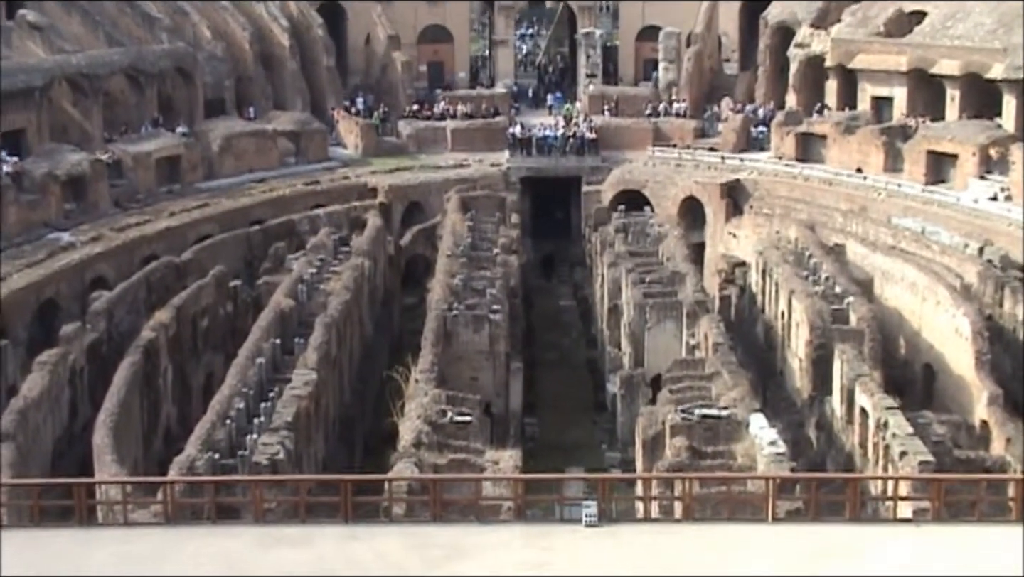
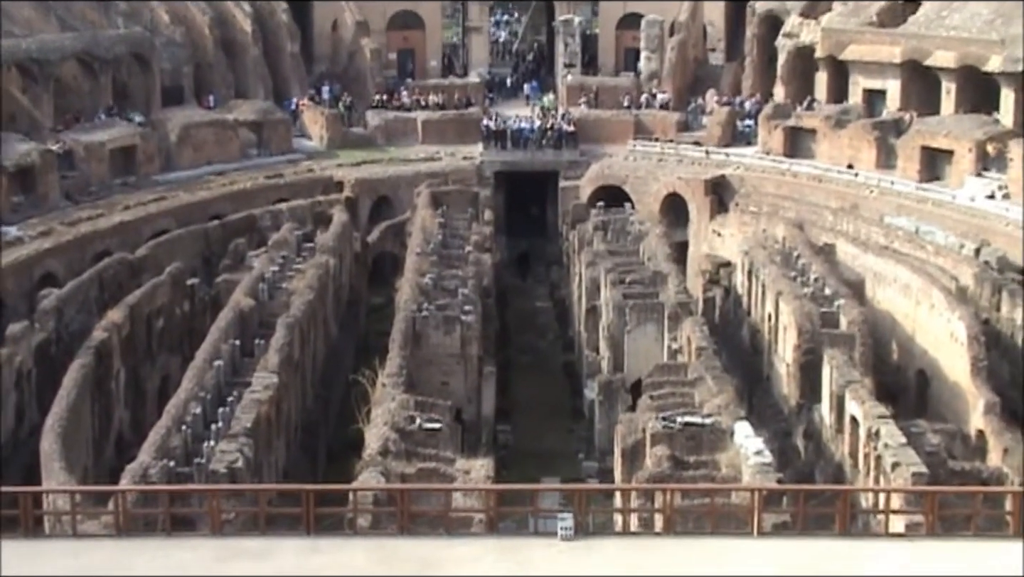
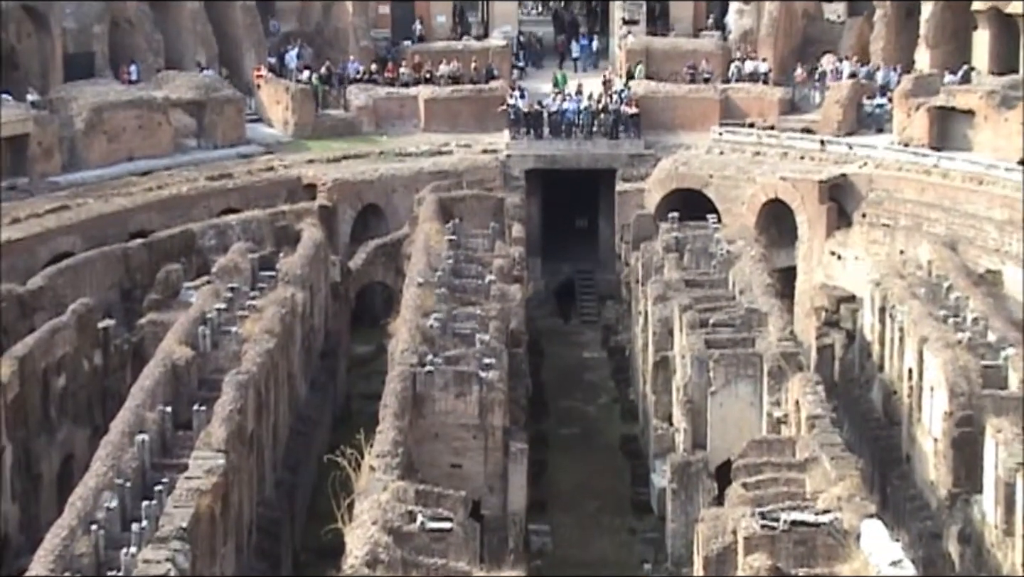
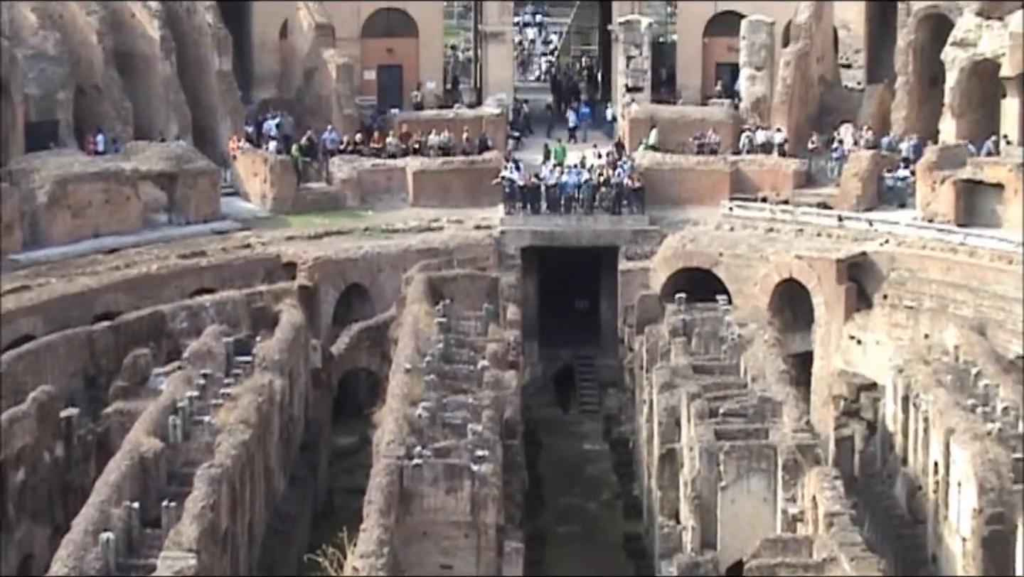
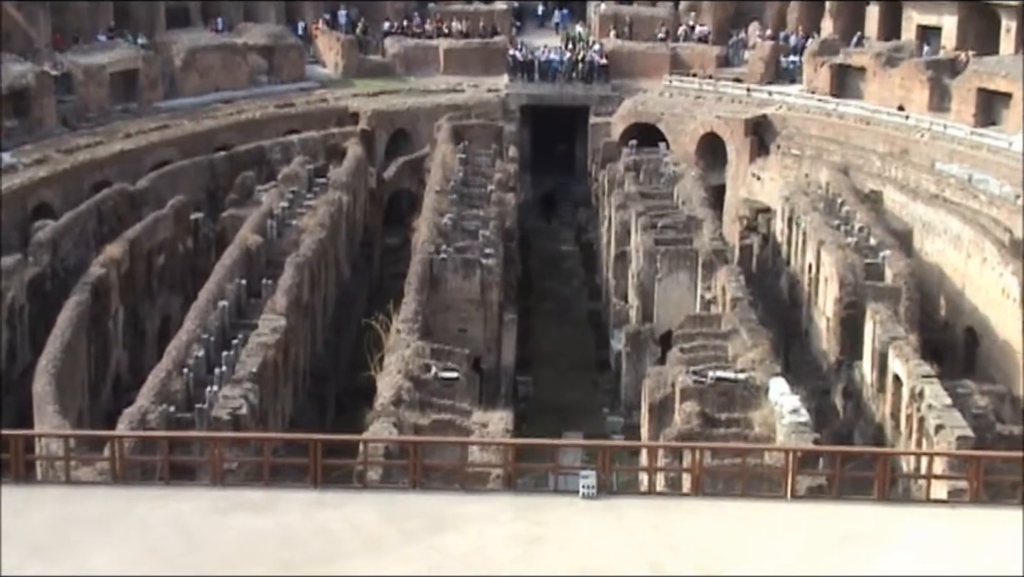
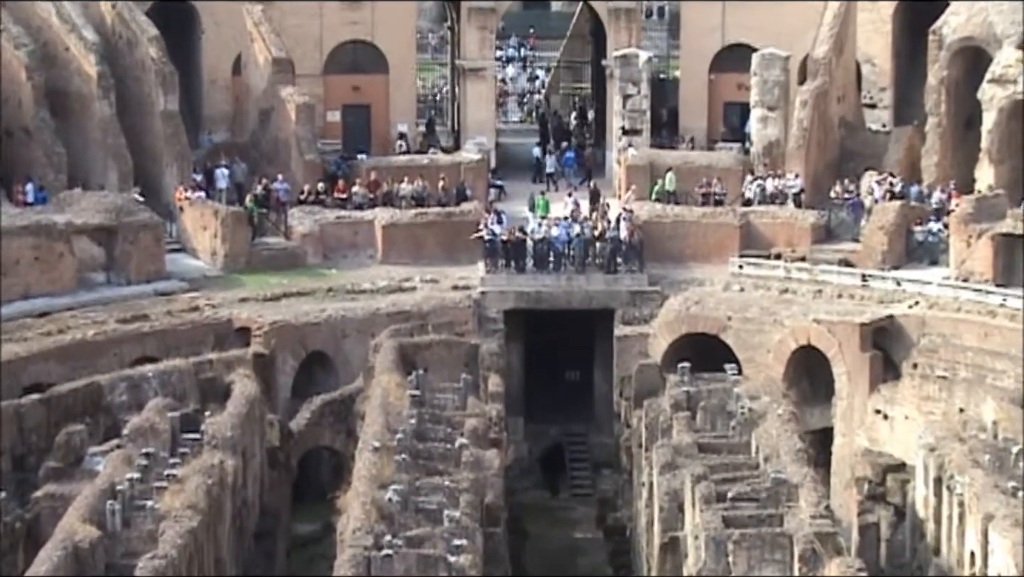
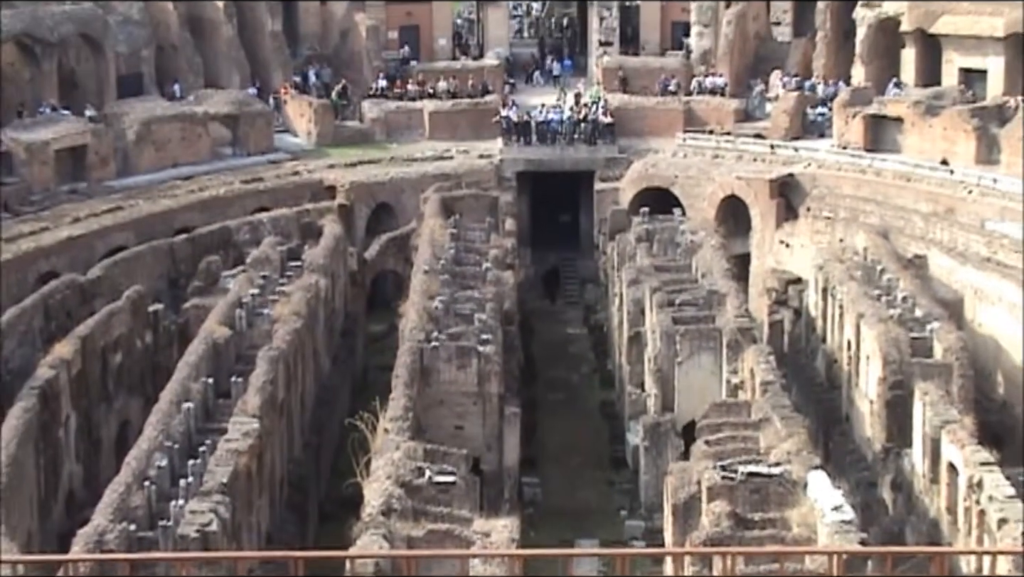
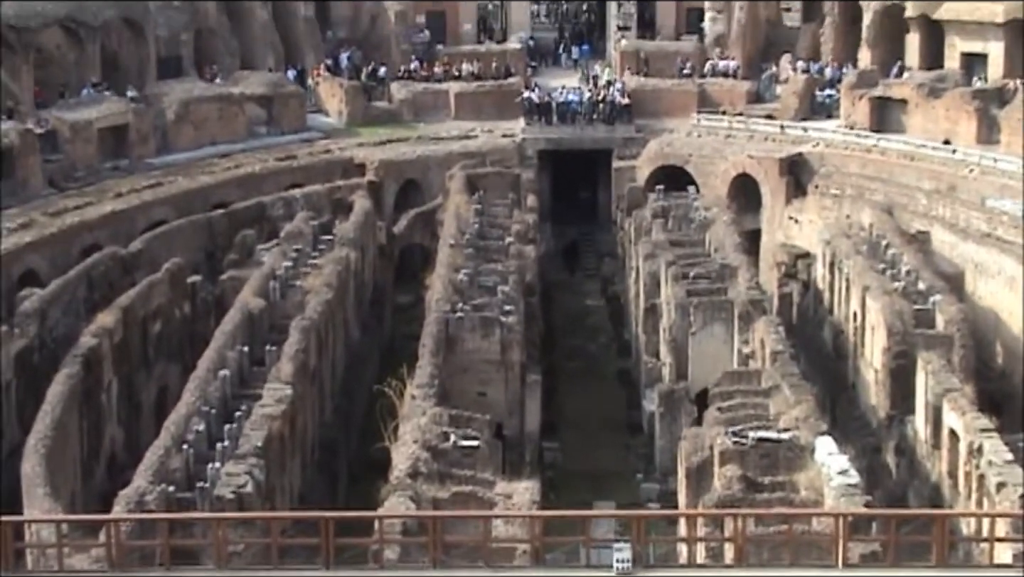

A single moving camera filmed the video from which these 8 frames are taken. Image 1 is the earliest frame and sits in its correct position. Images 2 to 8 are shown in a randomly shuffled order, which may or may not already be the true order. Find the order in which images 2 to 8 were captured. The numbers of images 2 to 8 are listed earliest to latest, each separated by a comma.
2, 5, 8, 7, 3, 4, 6
